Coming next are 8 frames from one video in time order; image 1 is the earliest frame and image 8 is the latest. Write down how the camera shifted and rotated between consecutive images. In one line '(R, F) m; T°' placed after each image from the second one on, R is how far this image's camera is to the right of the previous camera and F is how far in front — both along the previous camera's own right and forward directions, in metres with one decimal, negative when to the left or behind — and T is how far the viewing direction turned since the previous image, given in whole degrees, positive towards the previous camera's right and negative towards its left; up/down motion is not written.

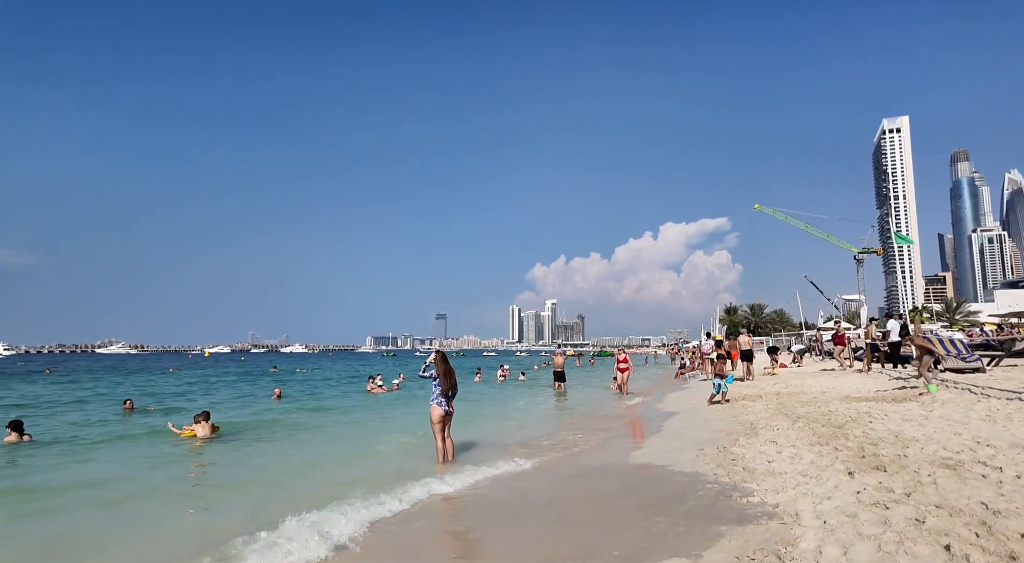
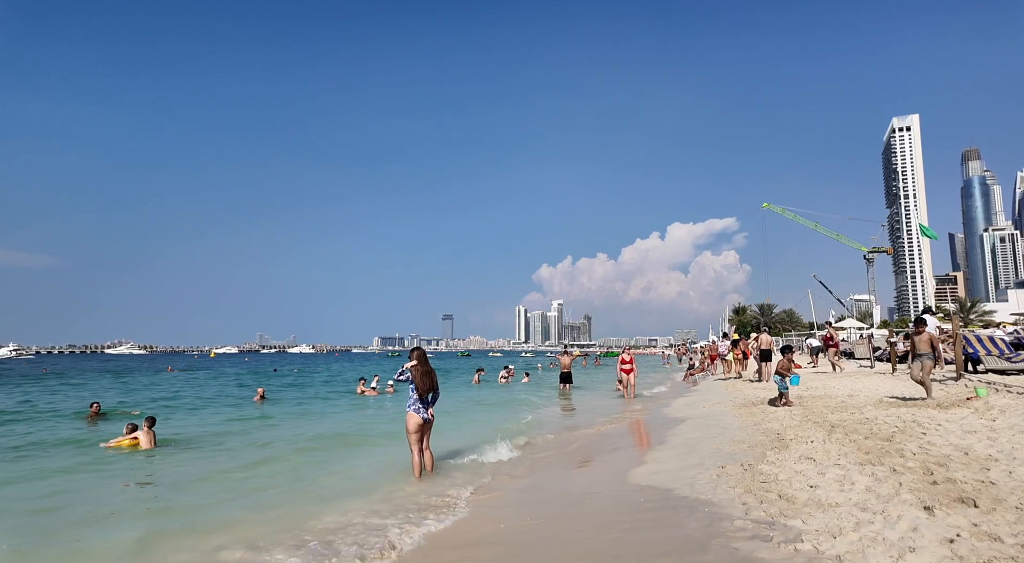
(+0.2, +1.3) m; -1°
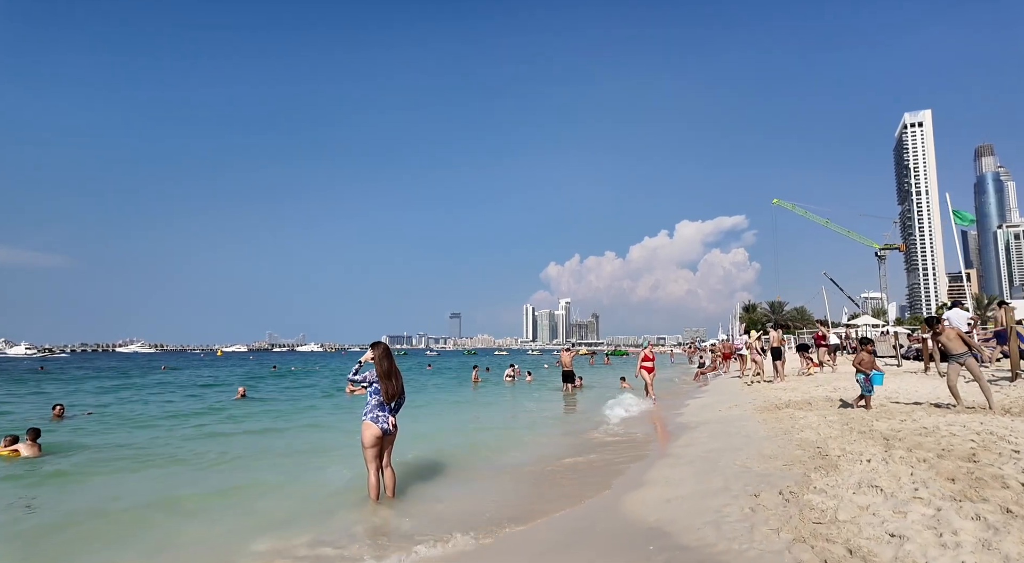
(+0.3, +1.5) m; -1°
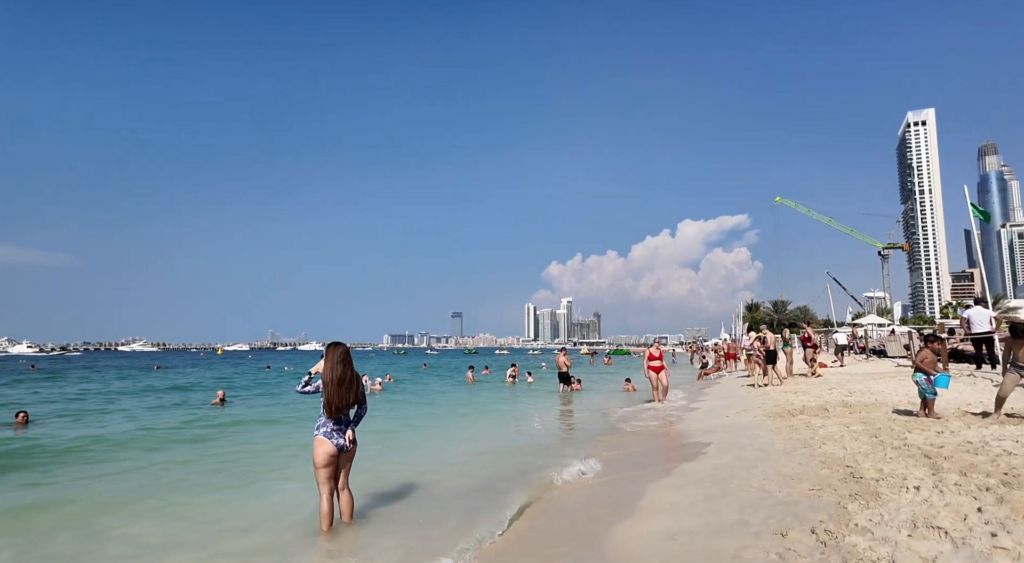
(+0.2, +1.0) m; 0°
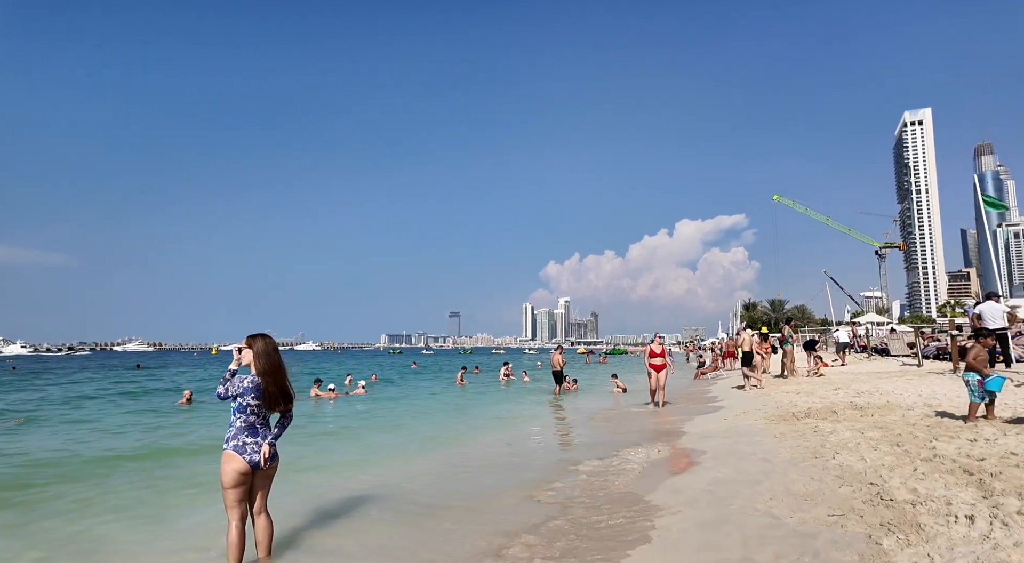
(+0.3, +1.0) m; 0°
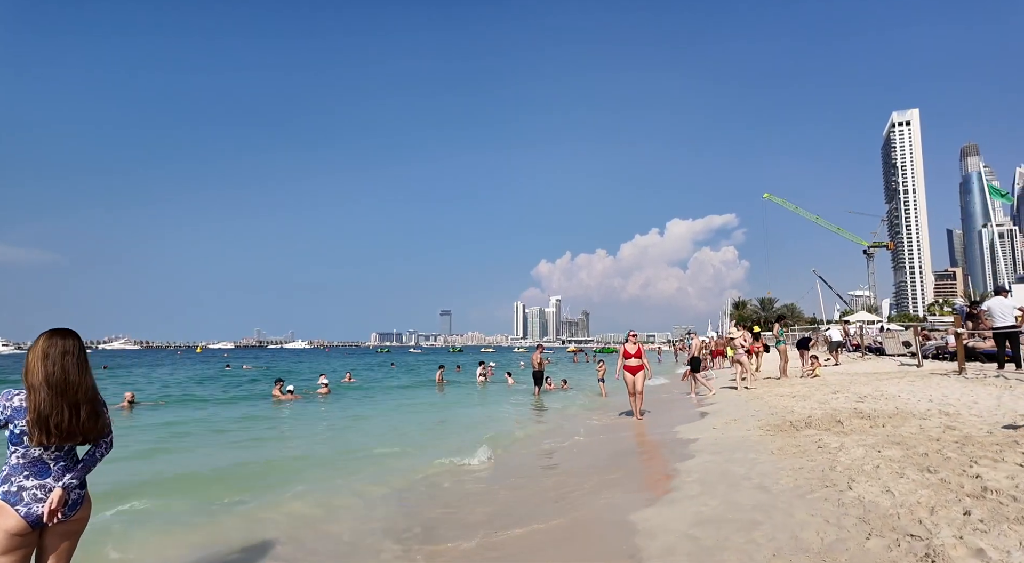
(+0.5, +1.4) m; +1°
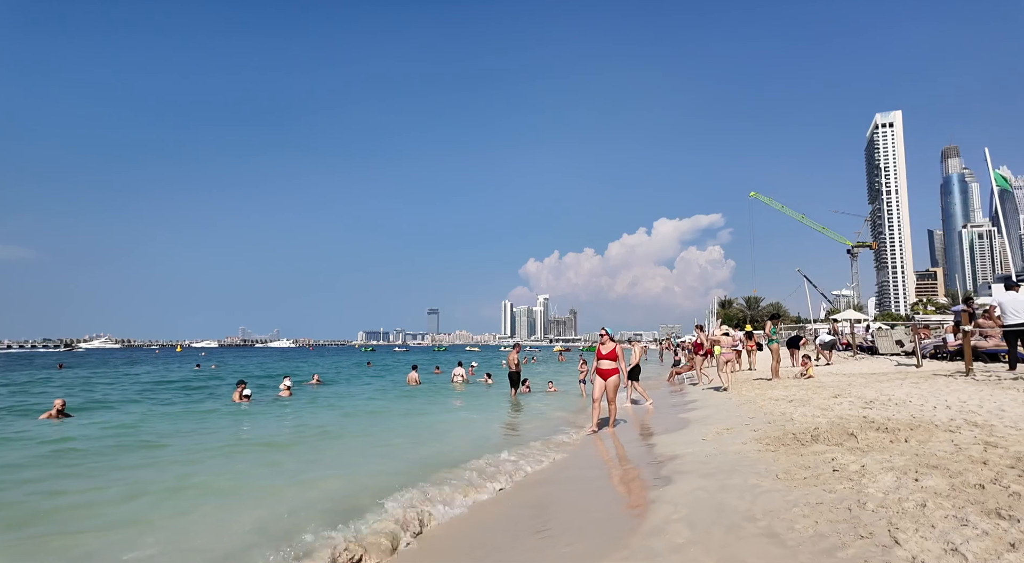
(+0.4, +1.4) m; +1°
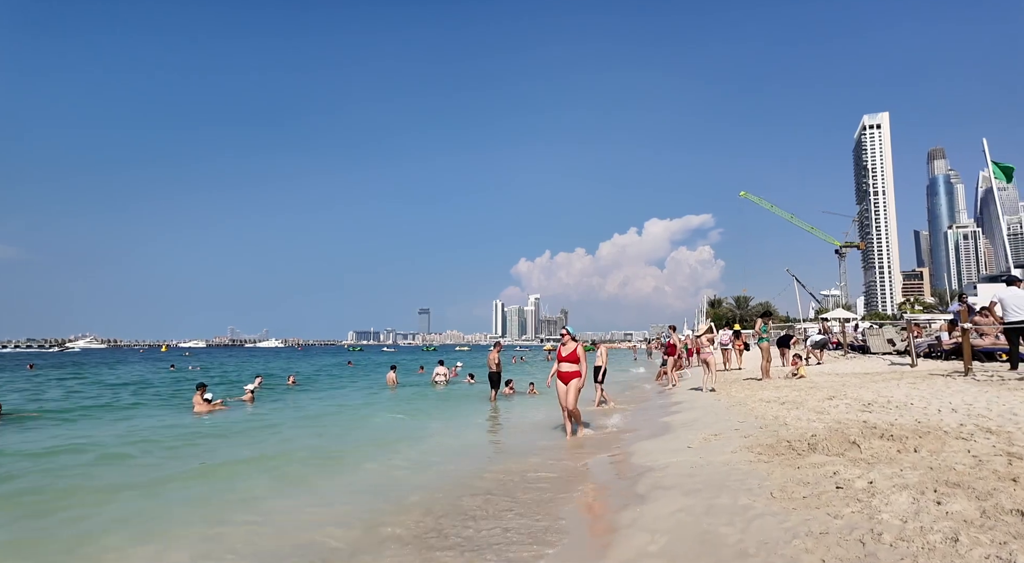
(+0.3, +0.8) m; +1°
